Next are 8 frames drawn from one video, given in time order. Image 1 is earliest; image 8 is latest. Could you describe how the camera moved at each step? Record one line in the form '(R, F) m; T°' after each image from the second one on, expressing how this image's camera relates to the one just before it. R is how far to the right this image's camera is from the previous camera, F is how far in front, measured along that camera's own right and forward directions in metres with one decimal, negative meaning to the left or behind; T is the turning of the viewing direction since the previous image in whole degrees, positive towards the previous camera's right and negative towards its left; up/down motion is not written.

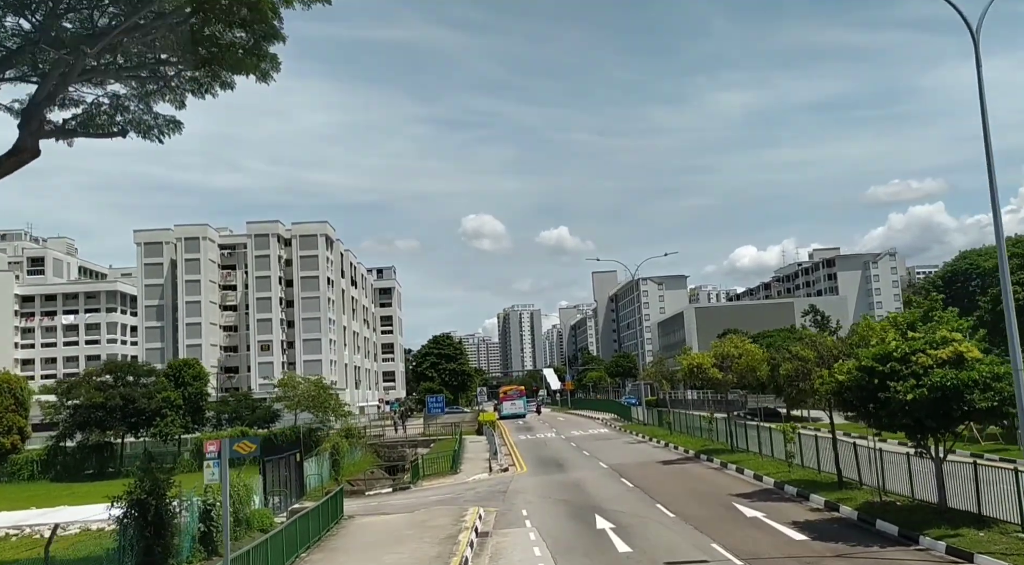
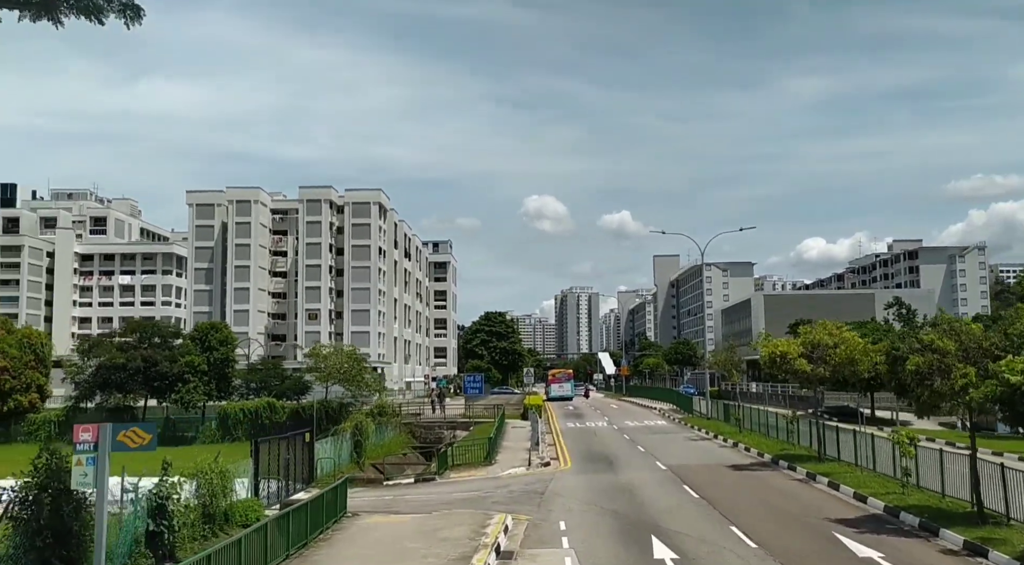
(+0.3, +5.9) m; -4°
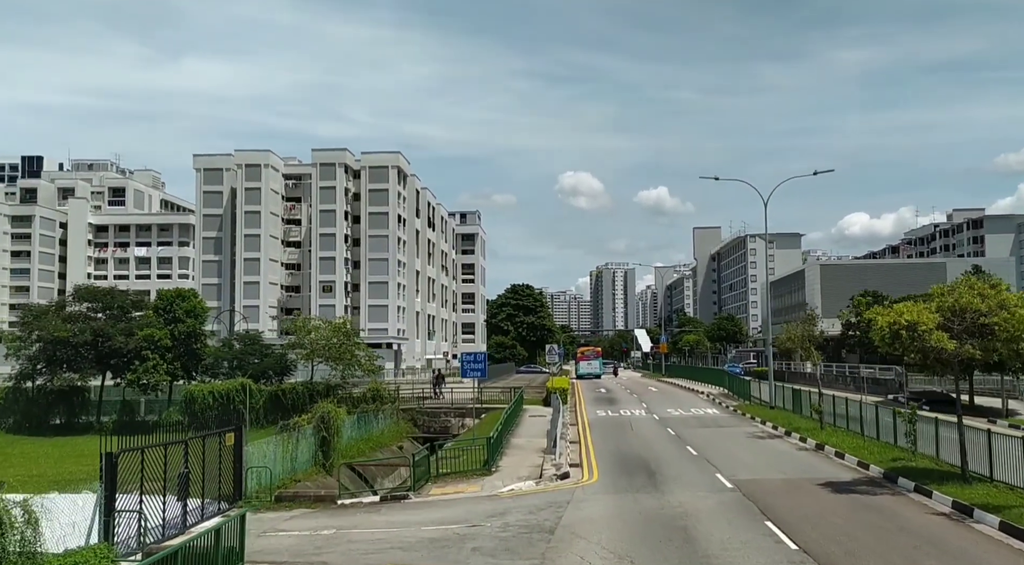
(+0.8, +9.9) m; -2°
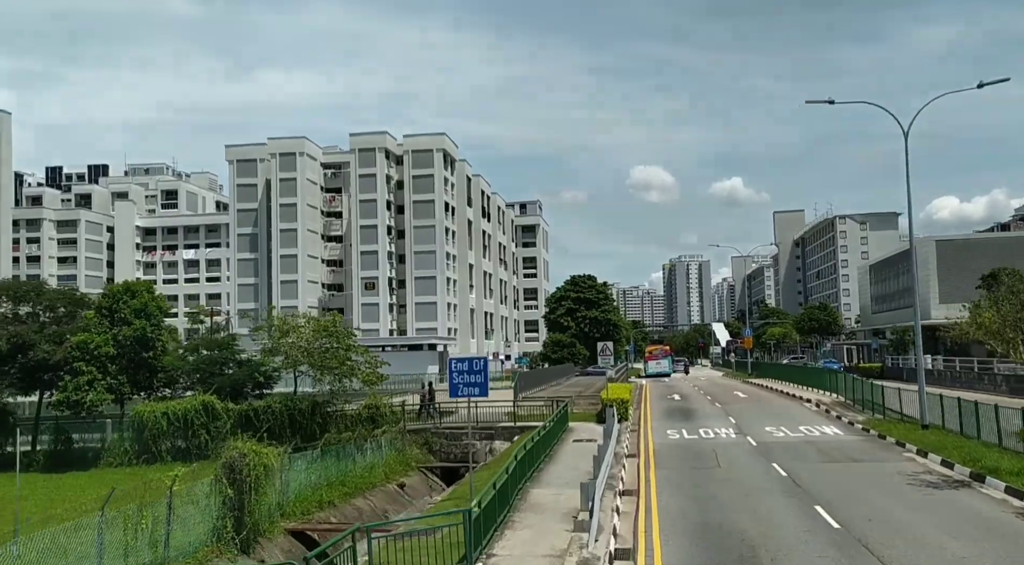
(+1.4, +12.6) m; -4°
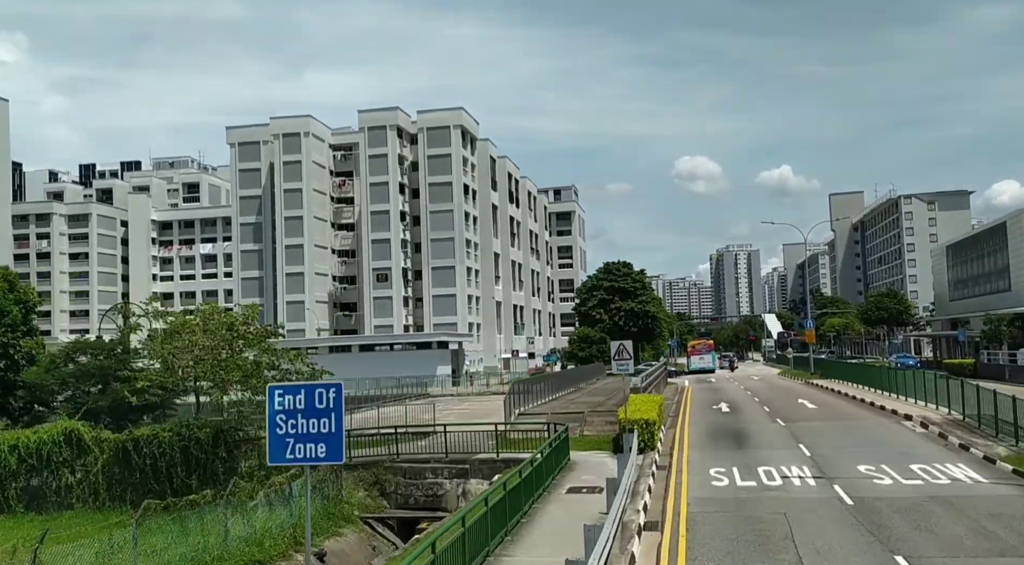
(+2.0, +11.3) m; -3°
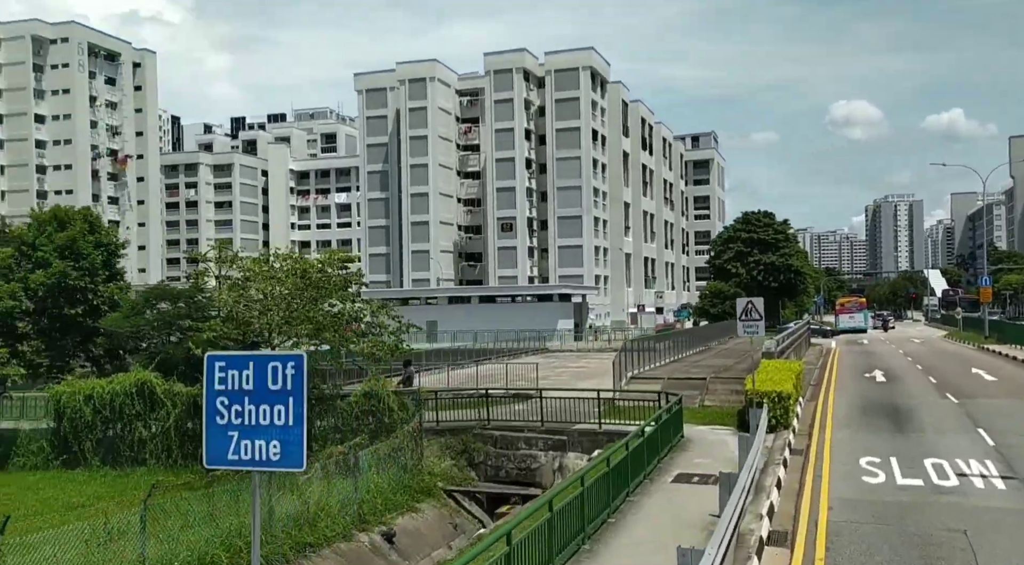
(+0.8, +3.8) m; -8°
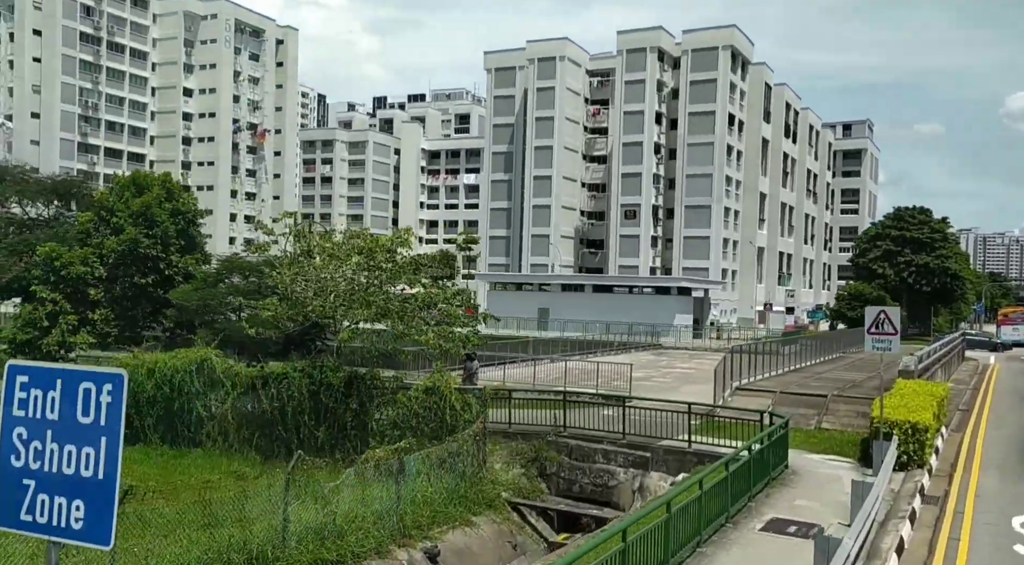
(+1.1, +3.0) m; -8°
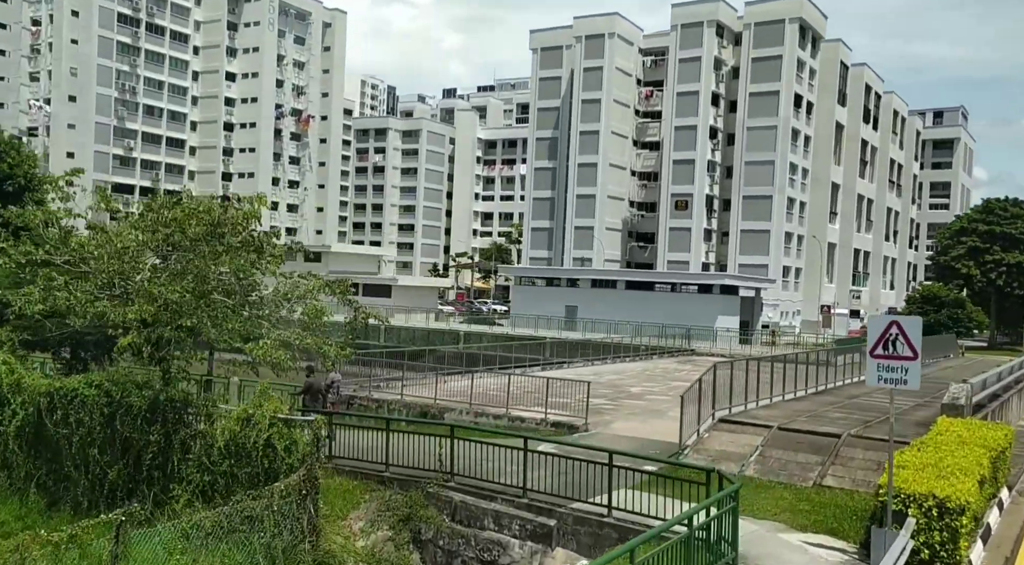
(+3.7, +6.8) m; -5°
